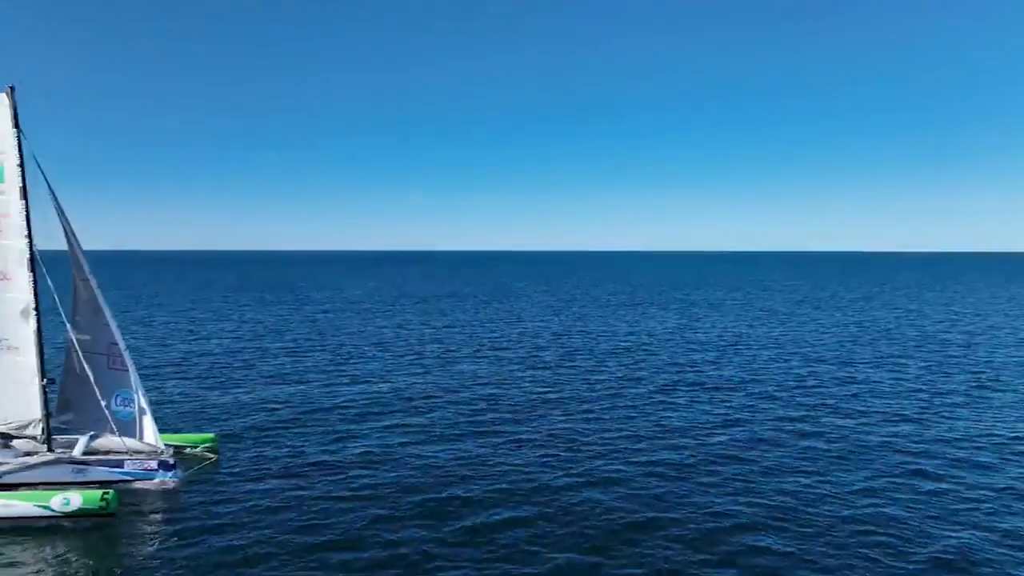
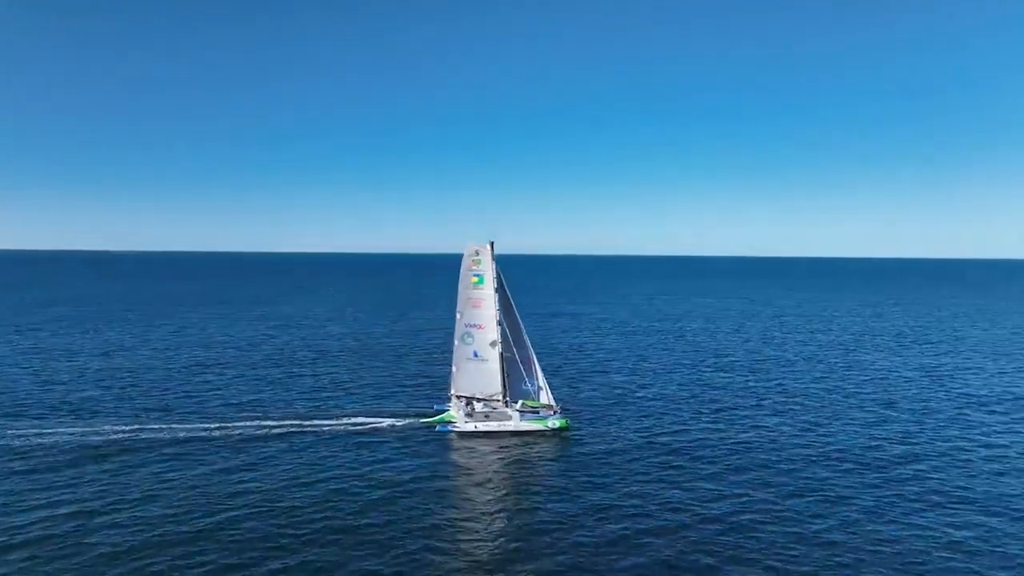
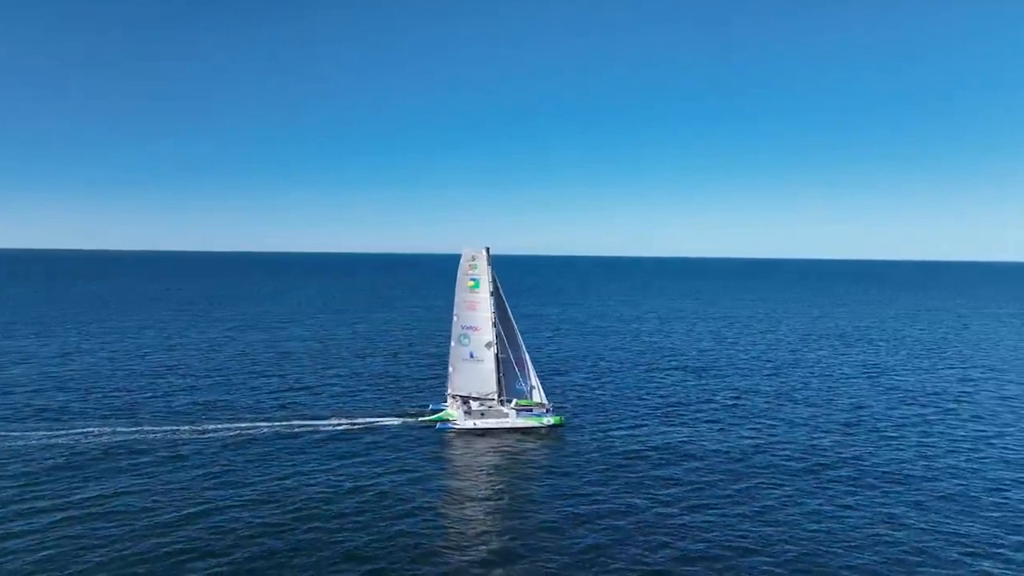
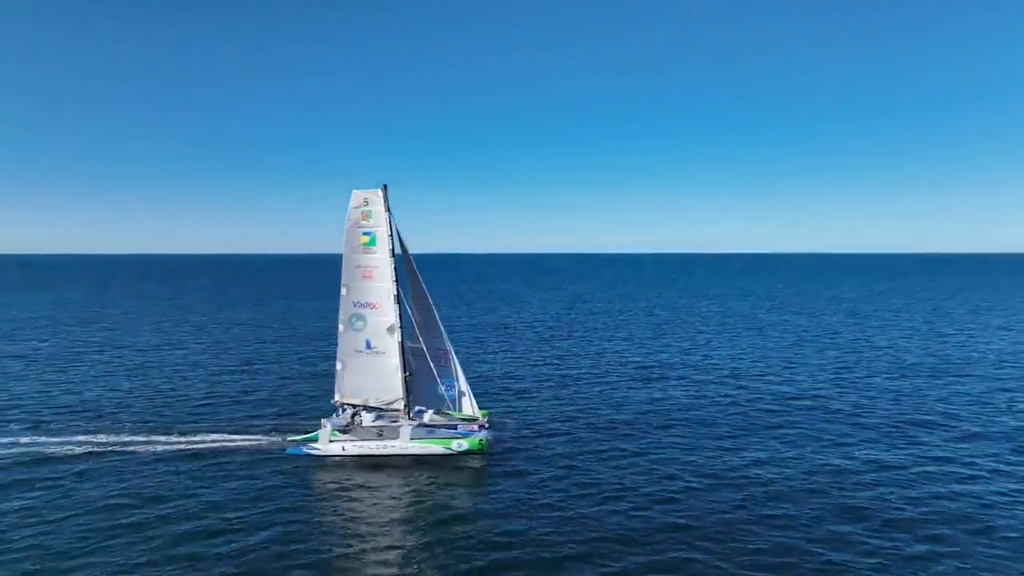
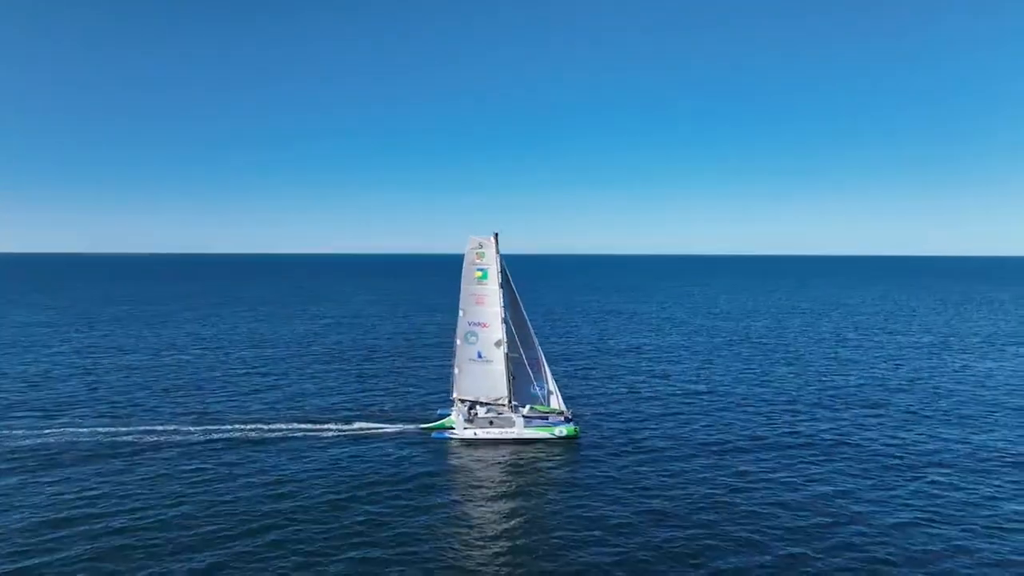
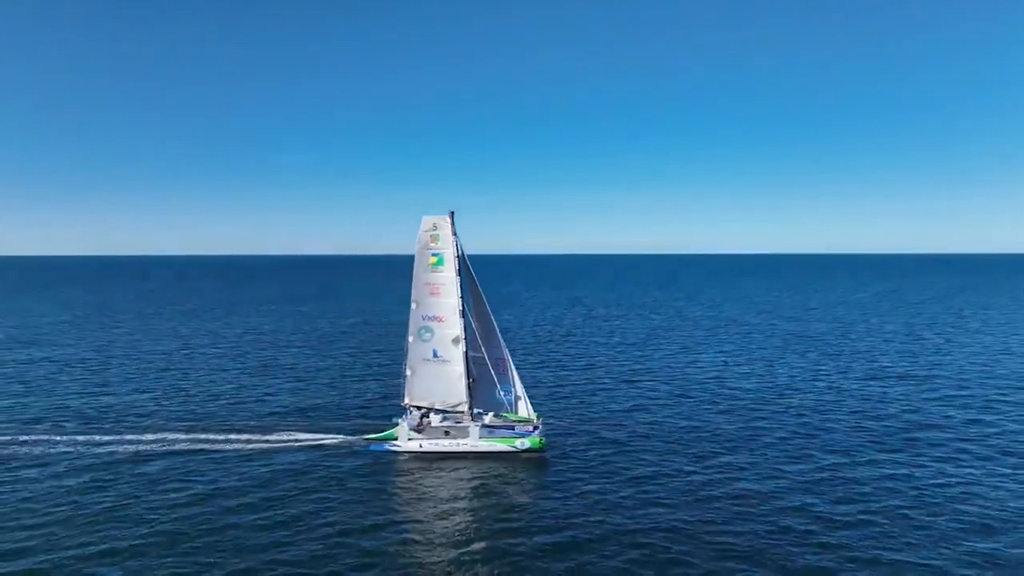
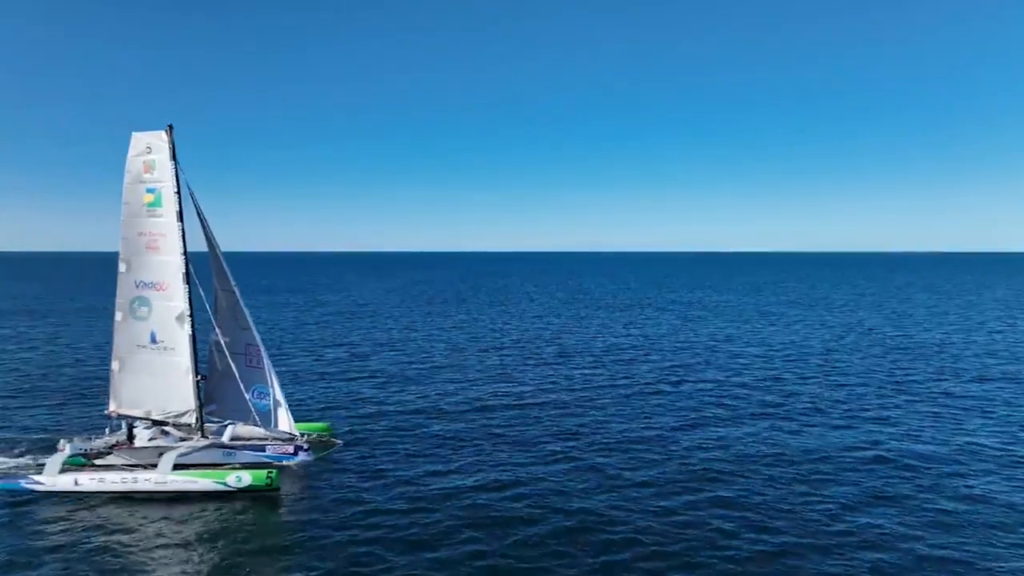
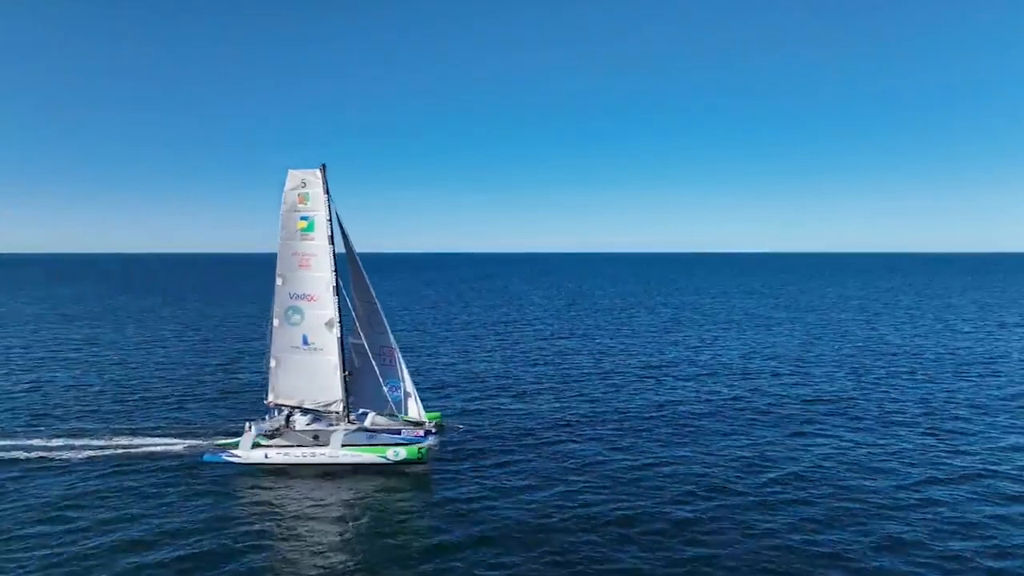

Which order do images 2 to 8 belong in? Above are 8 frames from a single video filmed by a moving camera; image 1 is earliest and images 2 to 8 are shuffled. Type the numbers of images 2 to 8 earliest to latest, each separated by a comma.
7, 8, 4, 6, 5, 2, 3
